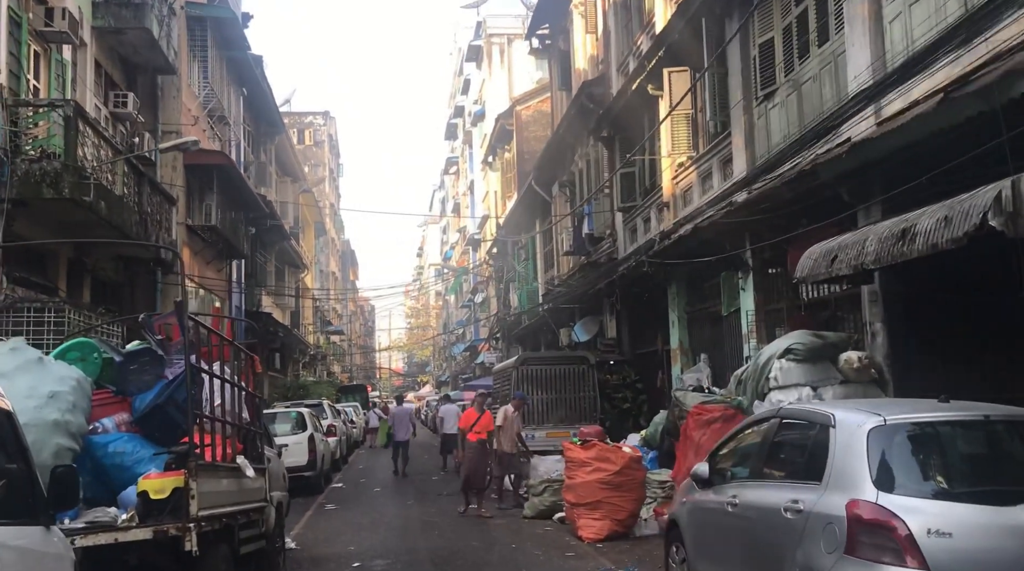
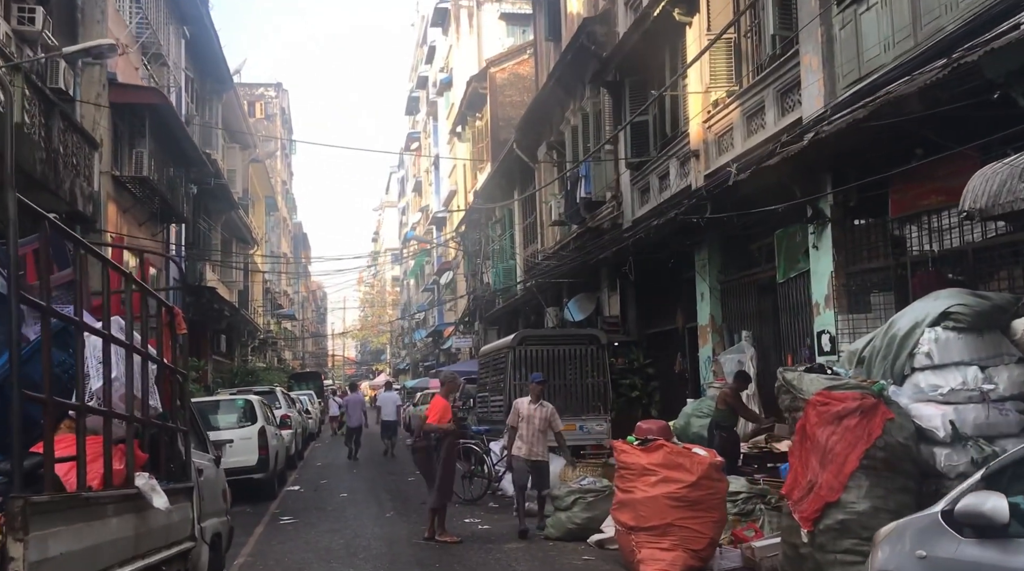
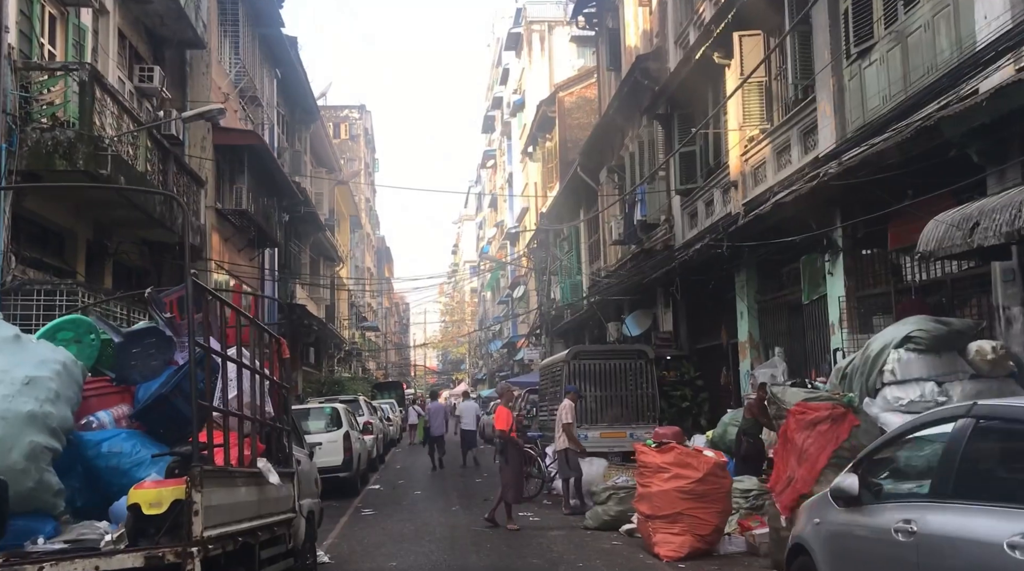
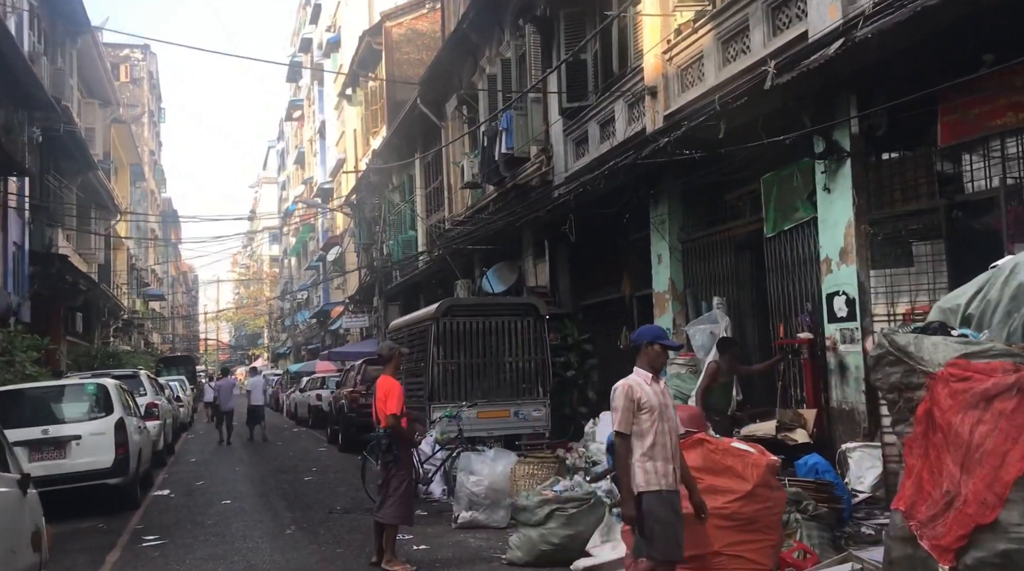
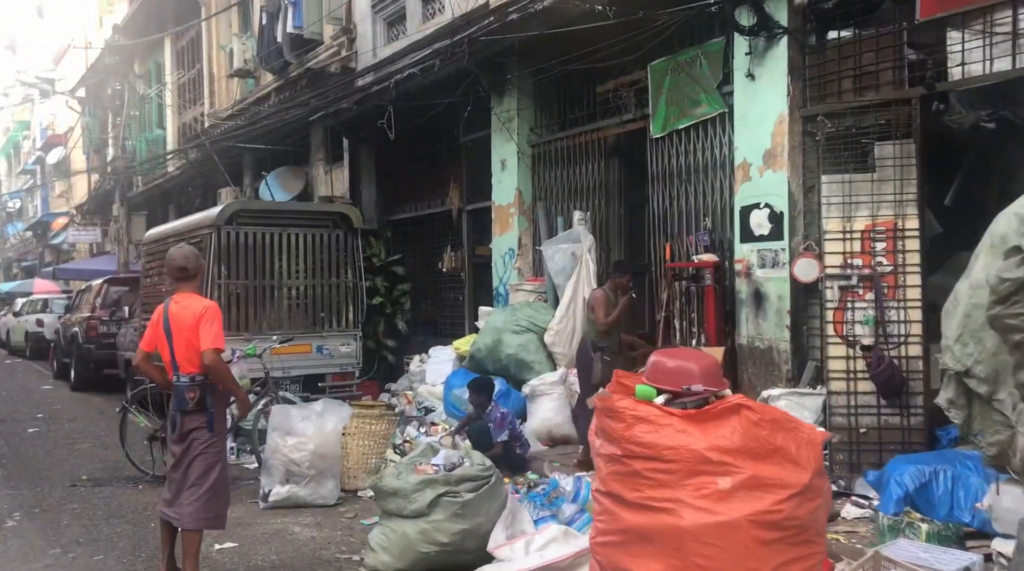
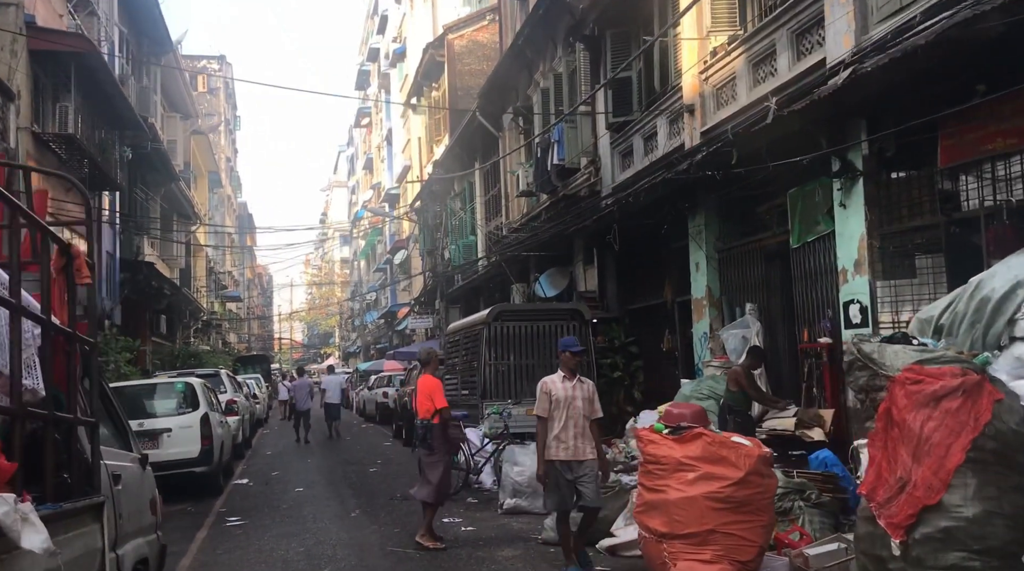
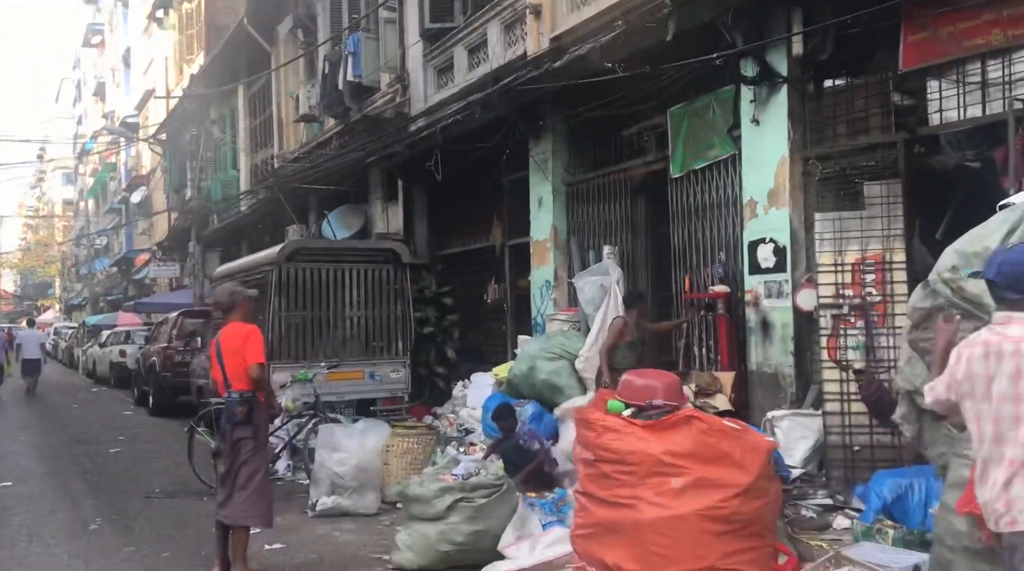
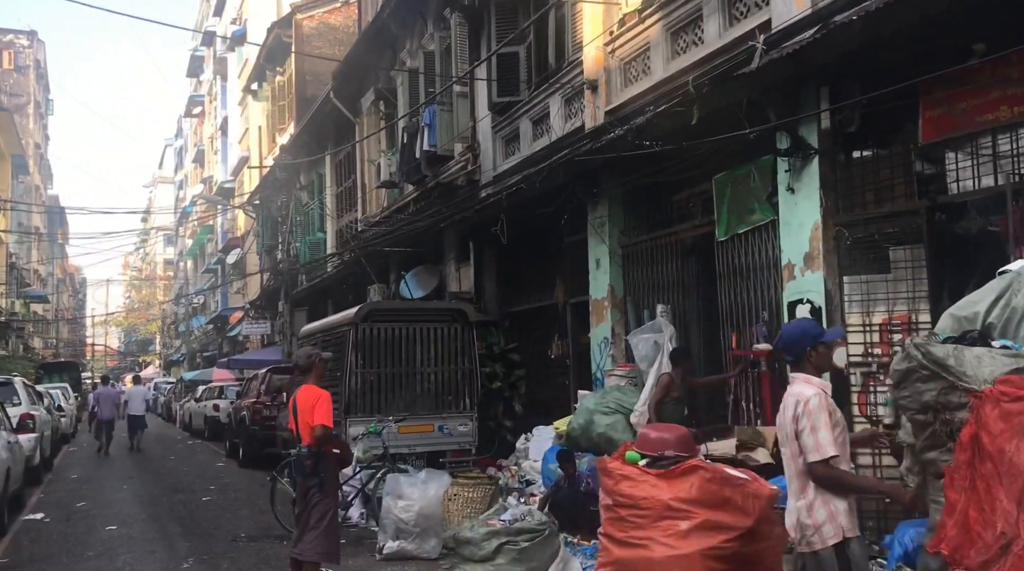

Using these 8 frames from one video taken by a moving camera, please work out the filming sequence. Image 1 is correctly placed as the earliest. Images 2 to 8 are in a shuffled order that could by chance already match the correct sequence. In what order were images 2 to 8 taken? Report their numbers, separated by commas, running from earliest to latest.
3, 2, 6, 4, 8, 7, 5
